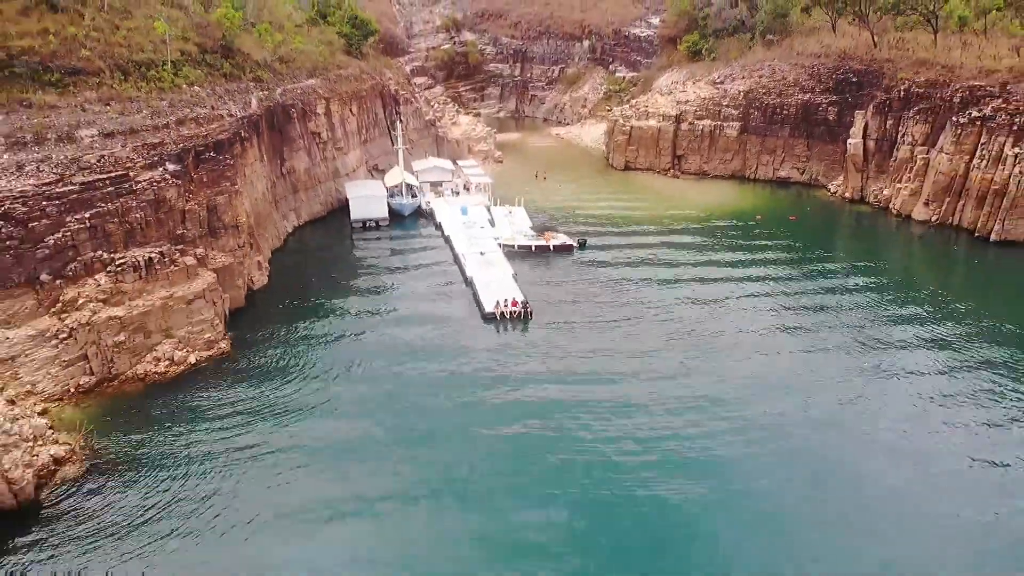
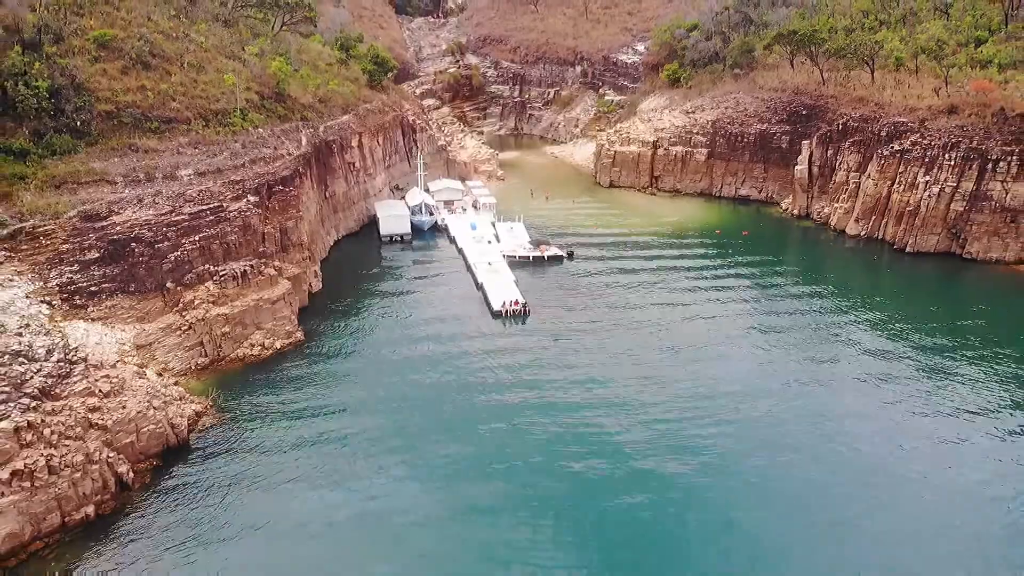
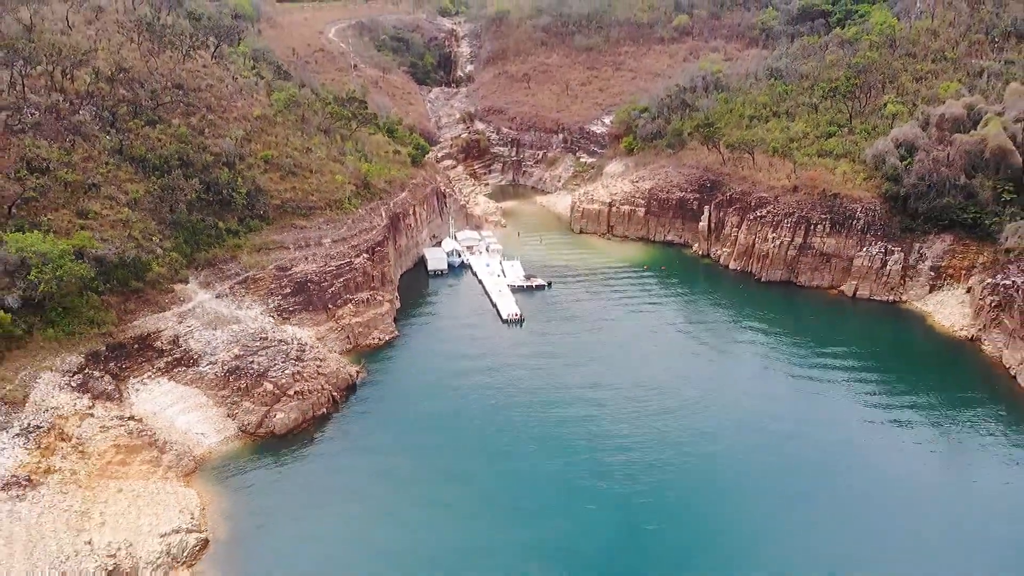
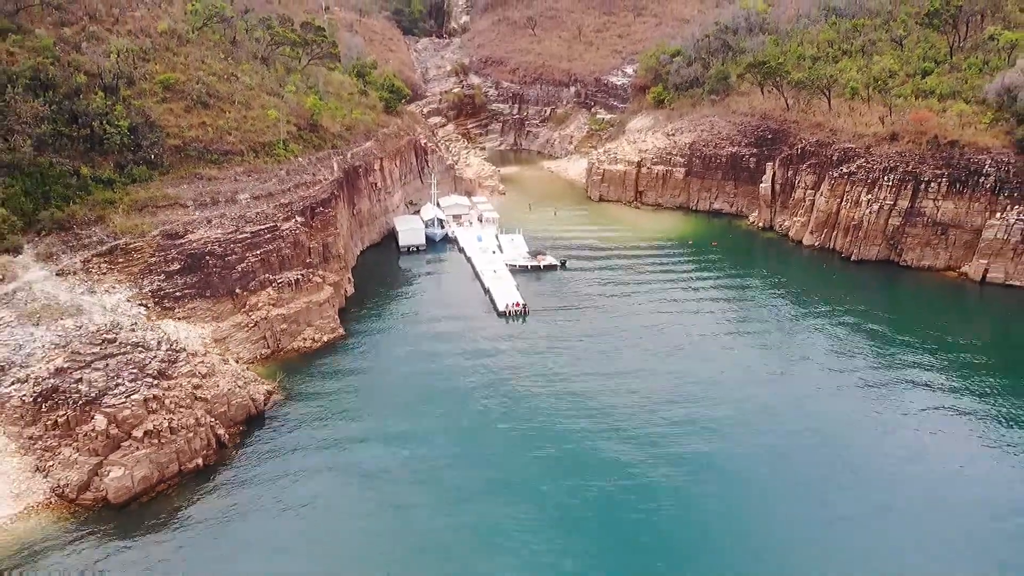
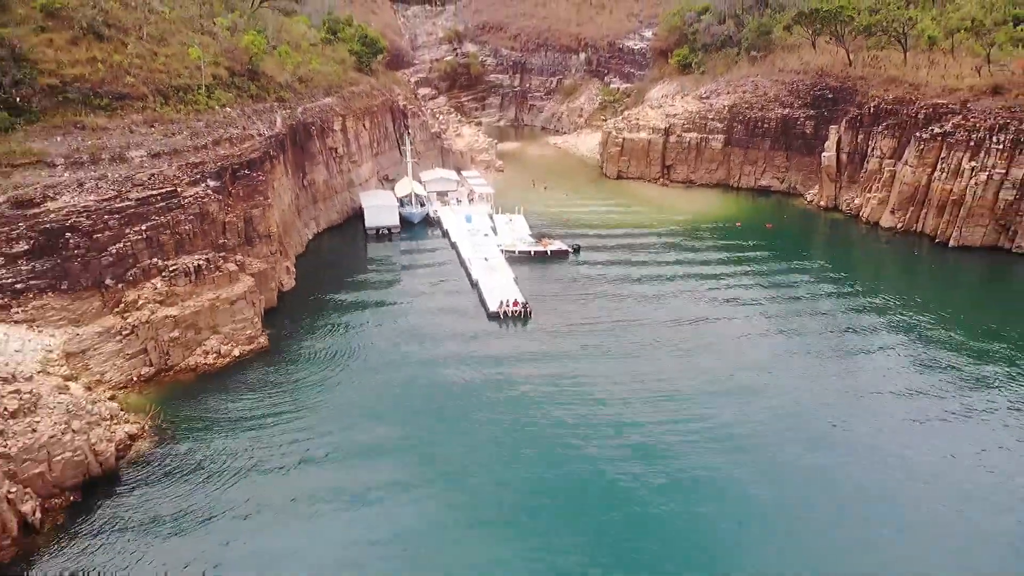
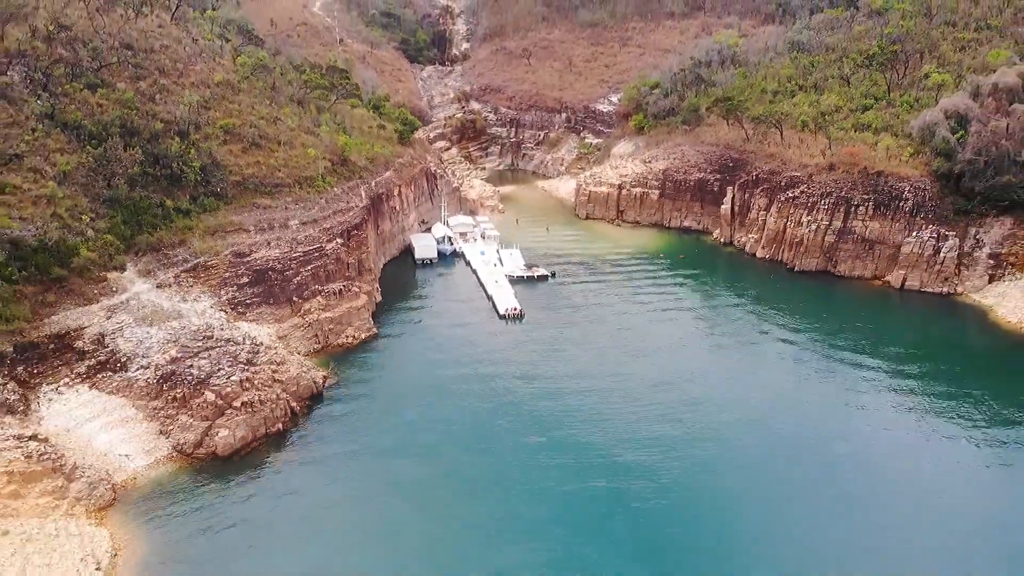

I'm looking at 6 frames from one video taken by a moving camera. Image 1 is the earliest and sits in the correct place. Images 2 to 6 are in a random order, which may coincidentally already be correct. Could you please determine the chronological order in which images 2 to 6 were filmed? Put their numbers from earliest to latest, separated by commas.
5, 2, 4, 6, 3
